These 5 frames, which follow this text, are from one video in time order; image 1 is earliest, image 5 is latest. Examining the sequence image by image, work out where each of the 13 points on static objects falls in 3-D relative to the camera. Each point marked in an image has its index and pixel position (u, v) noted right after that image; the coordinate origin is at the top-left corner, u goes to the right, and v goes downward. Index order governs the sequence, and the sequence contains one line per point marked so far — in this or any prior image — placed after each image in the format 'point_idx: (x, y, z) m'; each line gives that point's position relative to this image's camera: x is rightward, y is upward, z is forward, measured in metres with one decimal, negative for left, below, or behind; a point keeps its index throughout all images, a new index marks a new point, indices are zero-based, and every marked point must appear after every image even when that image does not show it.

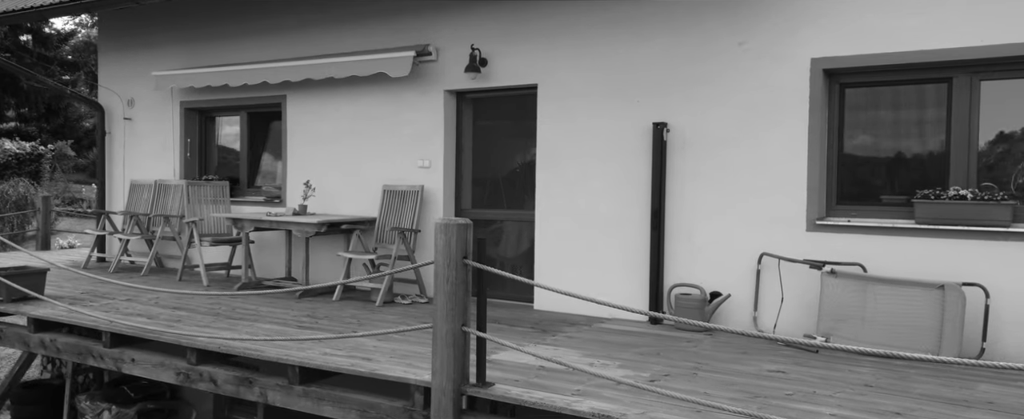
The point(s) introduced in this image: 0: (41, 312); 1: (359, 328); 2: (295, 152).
0: (-3.8, -0.9, +7.0) m
1: (-1.2, -0.9, +6.5) m
2: (-2.4, +0.6, +9.3) m
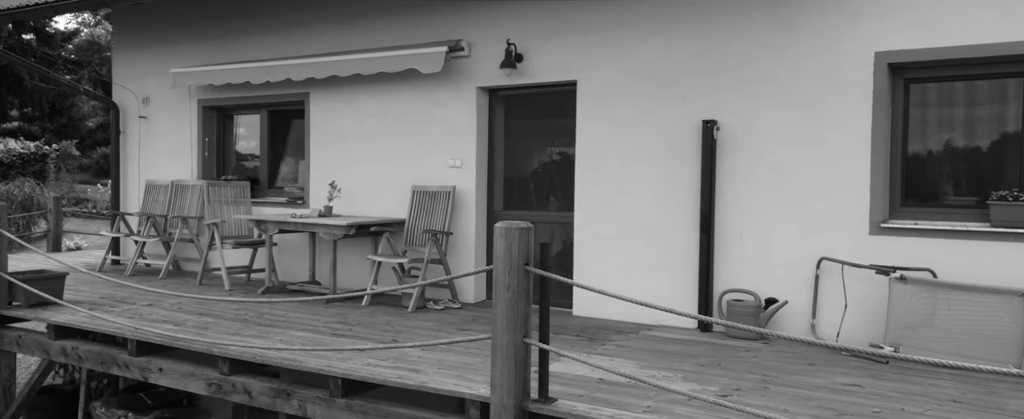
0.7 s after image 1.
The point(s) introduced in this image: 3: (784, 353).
0: (-3.5, -0.9, +6.7) m
1: (-0.8, -0.9, +6.2) m
2: (-2.0, +0.6, +9.0) m
3: (+1.8, -0.9, +5.5) m
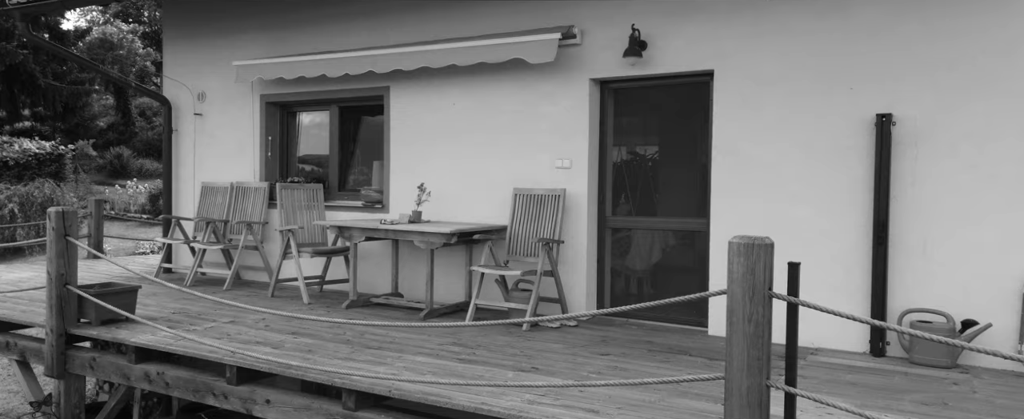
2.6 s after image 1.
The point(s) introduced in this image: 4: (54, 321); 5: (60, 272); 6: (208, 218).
0: (-2.5, -0.9, +5.9) m
1: (+0.1, -1.0, +5.4) m
2: (-1.1, +0.5, +8.2) m
3: (+2.7, -1.0, +4.8) m
4: (-3.4, -0.8, +6.3) m
5: (-3.3, -0.5, +6.3) m
6: (-3.2, -0.1, +9.0) m
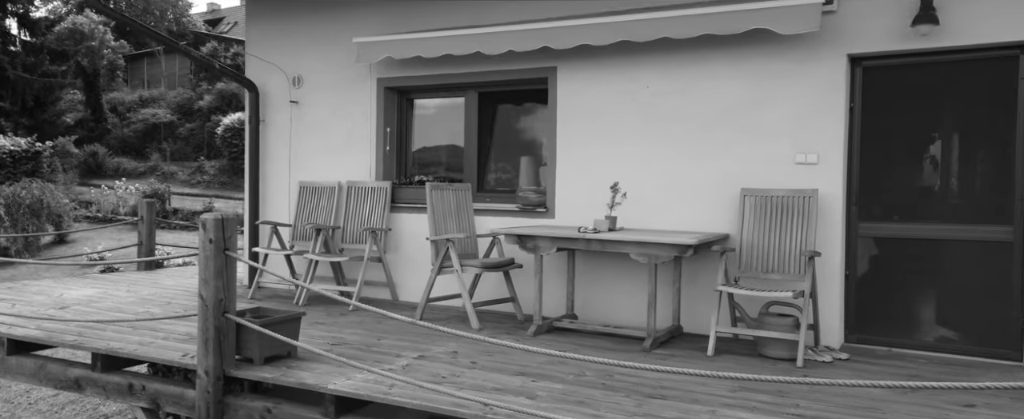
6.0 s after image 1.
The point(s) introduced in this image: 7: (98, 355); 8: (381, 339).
0: (-0.8, -0.9, +4.4) m
1: (+1.9, -1.0, +4.1) m
2: (+0.5, +0.5, +6.9) m
3: (+4.5, -1.0, +3.6) m
4: (-1.7, -0.9, +4.8) m
5: (-1.7, -0.5, +4.8) m
6: (-1.7, -0.1, +7.5) m
7: (-2.7, -1.0, +5.6) m
8: (-0.9, -0.9, +5.8) m
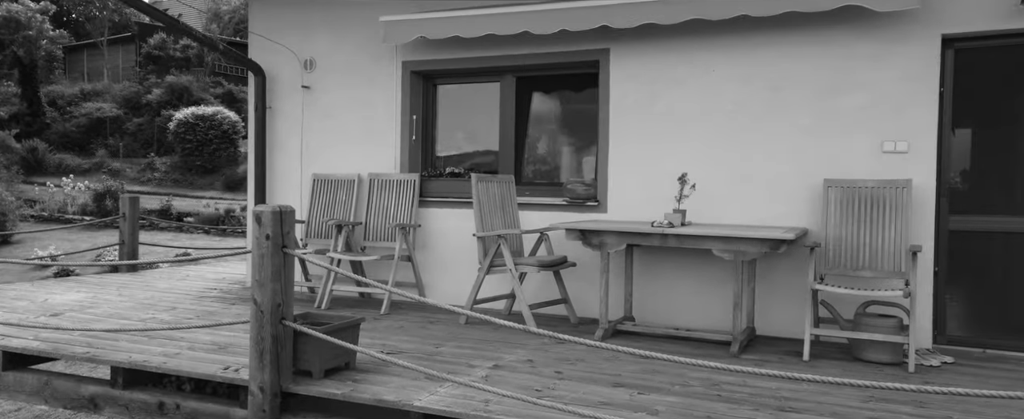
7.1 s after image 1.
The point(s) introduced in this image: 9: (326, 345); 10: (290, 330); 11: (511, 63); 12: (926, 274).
0: (-0.3, -0.9, +3.8) m
1: (+2.4, -0.9, +3.7) m
2: (+0.9, +0.6, +6.3) m
3: (+5.1, -1.0, +3.3) m
4: (-1.2, -0.8, +4.2) m
5: (-1.1, -0.5, +4.2) m
6: (-1.3, -0.1, +6.9) m
7: (-2.3, -0.9, +4.9) m
8: (-0.4, -0.8, +5.2) m
9: (-0.9, -0.7, +4.2) m
10: (-1.1, -0.6, +4.2) m
11: (0.0, +1.2, +6.9) m
12: (+2.6, -0.4, +5.5) m
